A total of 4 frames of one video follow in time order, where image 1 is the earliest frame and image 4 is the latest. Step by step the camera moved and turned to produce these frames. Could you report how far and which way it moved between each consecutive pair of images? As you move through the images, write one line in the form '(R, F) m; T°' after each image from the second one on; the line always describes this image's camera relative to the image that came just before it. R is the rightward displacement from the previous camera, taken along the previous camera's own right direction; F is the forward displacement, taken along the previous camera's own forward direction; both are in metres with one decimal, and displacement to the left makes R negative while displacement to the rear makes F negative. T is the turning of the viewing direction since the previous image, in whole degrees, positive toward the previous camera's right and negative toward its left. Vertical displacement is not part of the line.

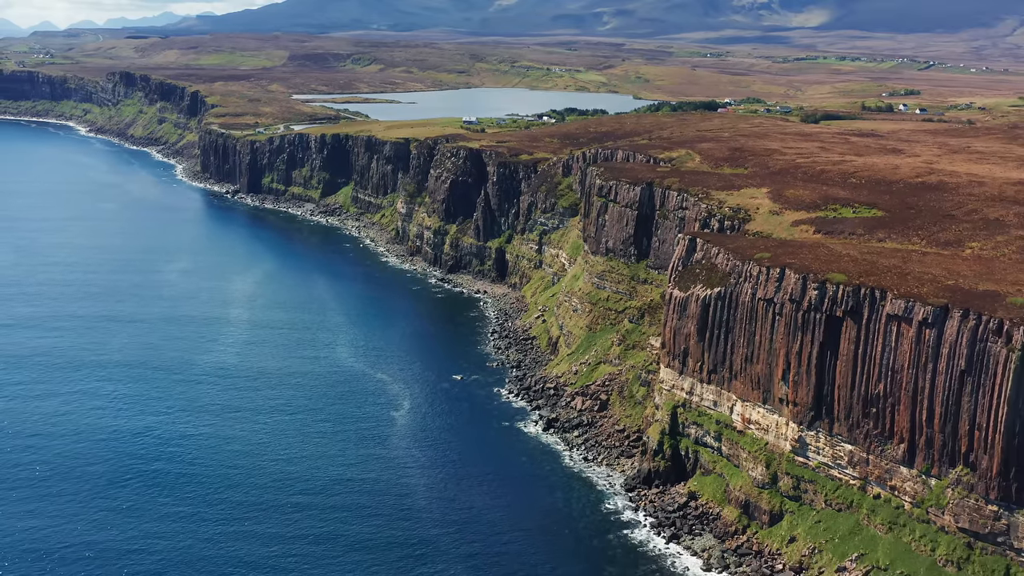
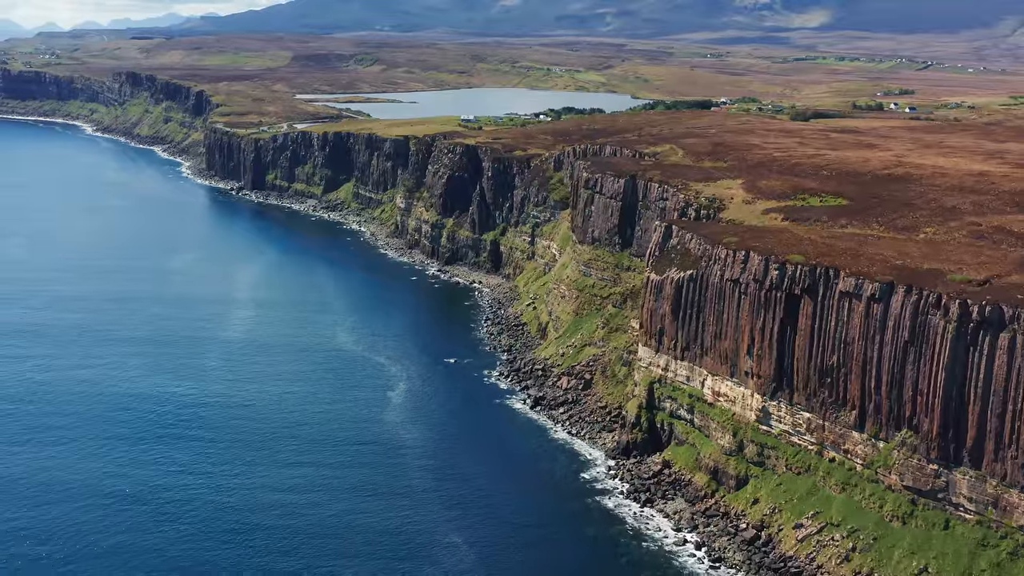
(+1.9, -7.5) m; 0°
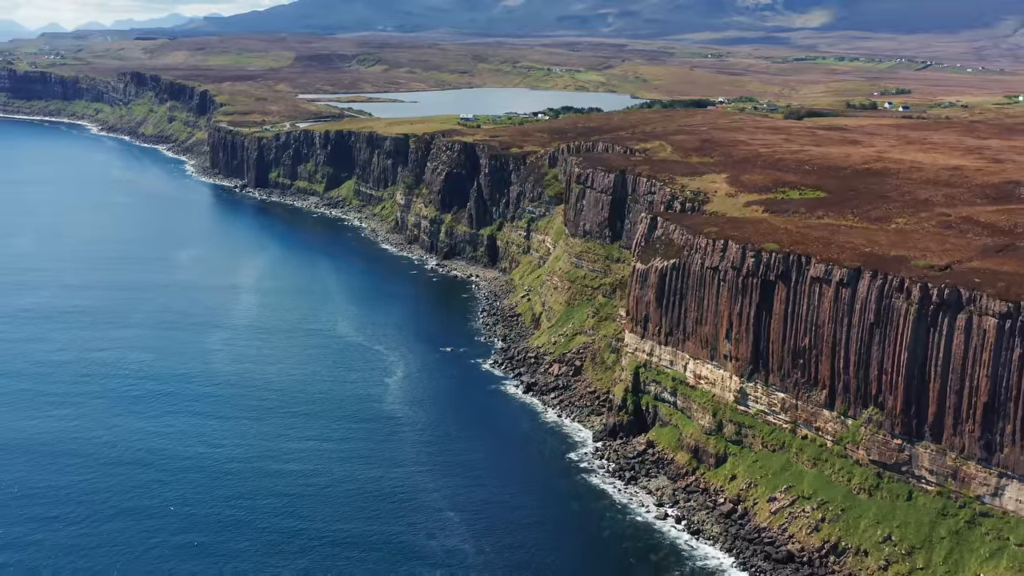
(+1.3, -5.4) m; 0°
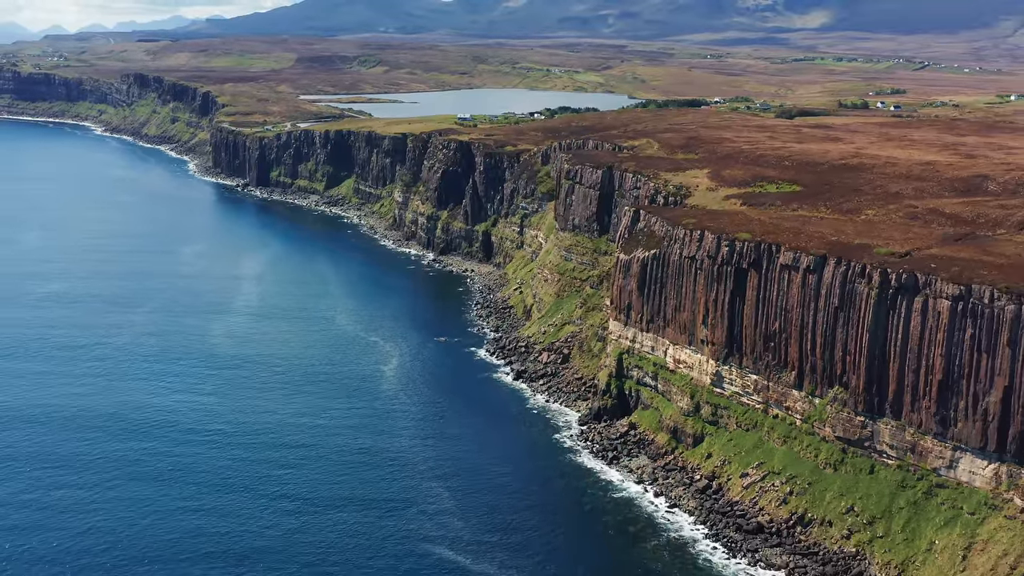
(+1.7, -5.7) m; 0°
